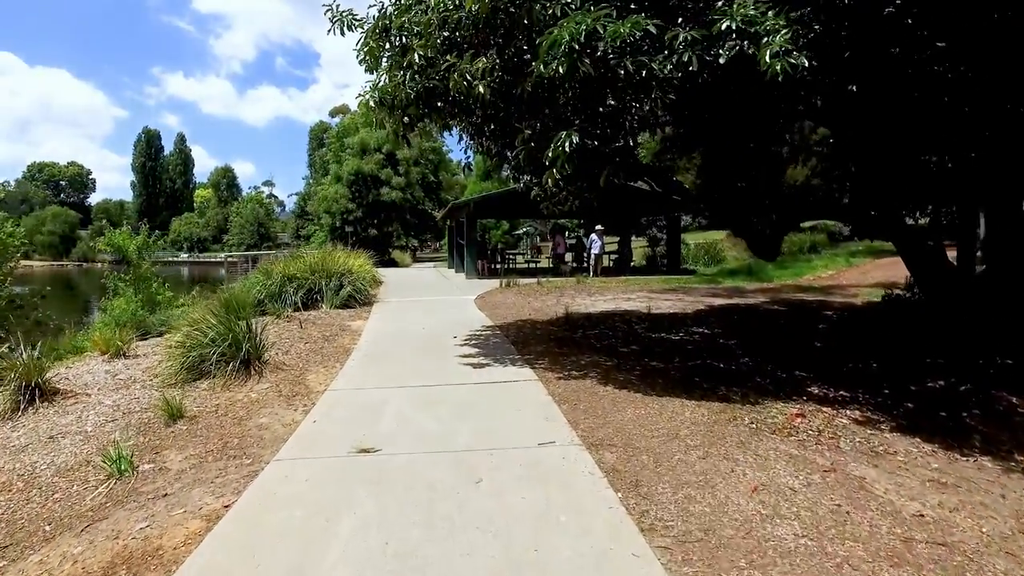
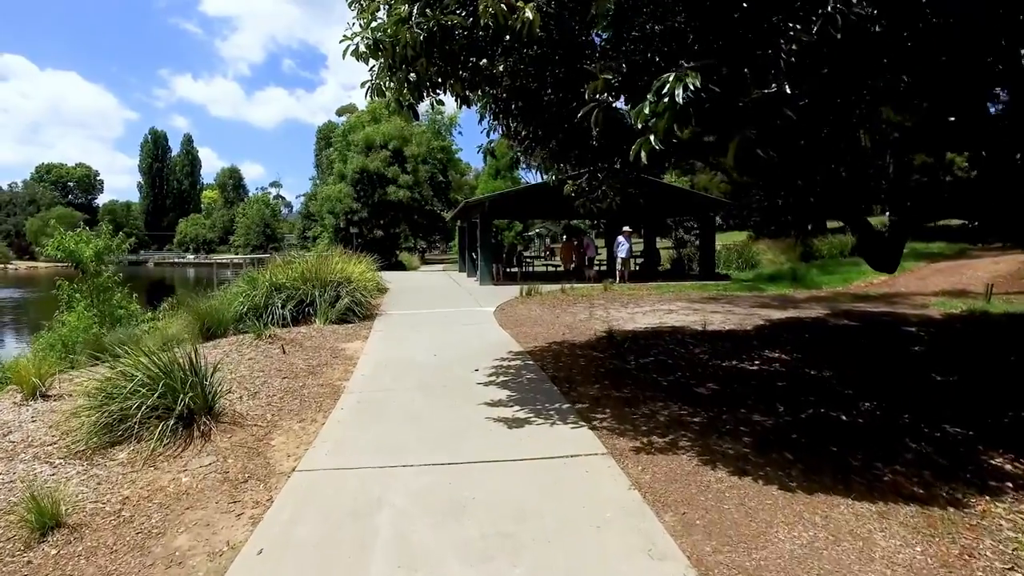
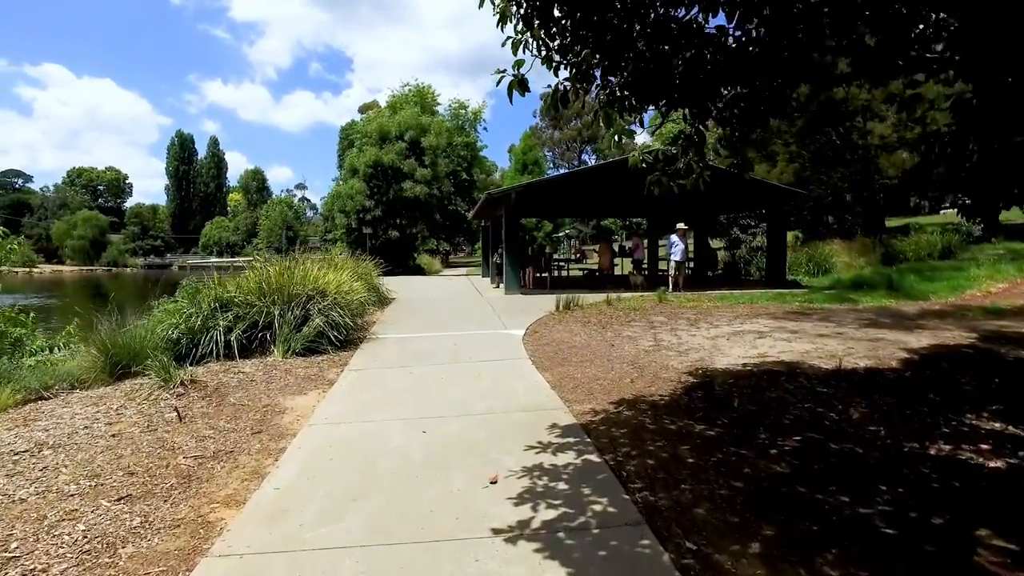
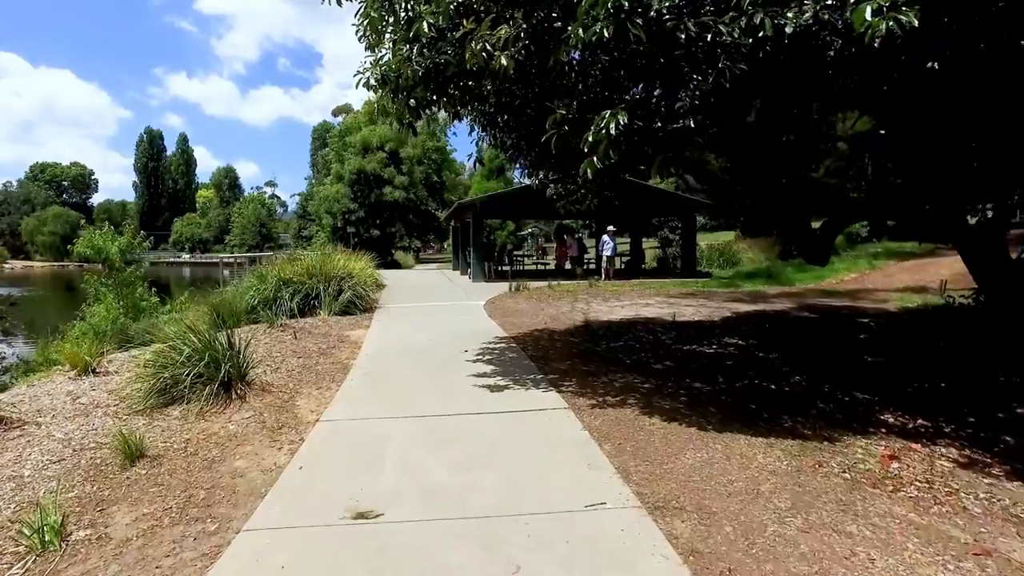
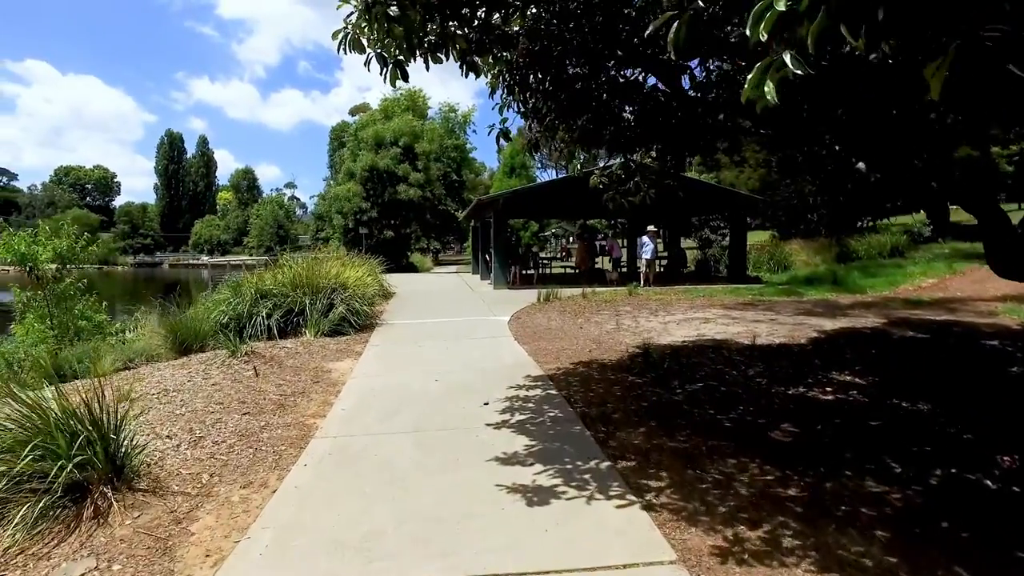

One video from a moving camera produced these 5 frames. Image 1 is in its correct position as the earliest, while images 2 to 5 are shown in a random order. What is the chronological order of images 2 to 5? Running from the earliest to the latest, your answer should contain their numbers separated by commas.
4, 2, 5, 3
